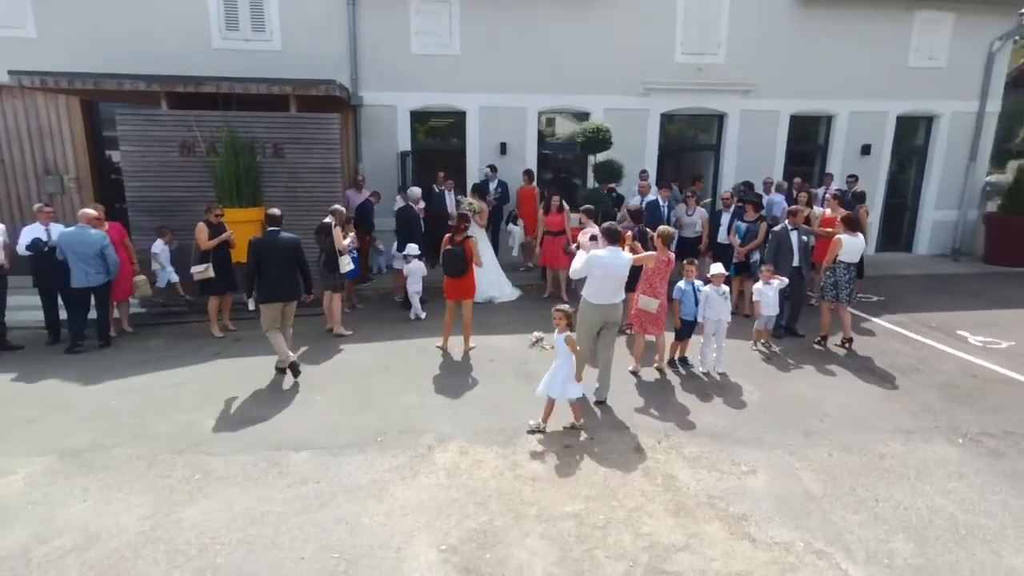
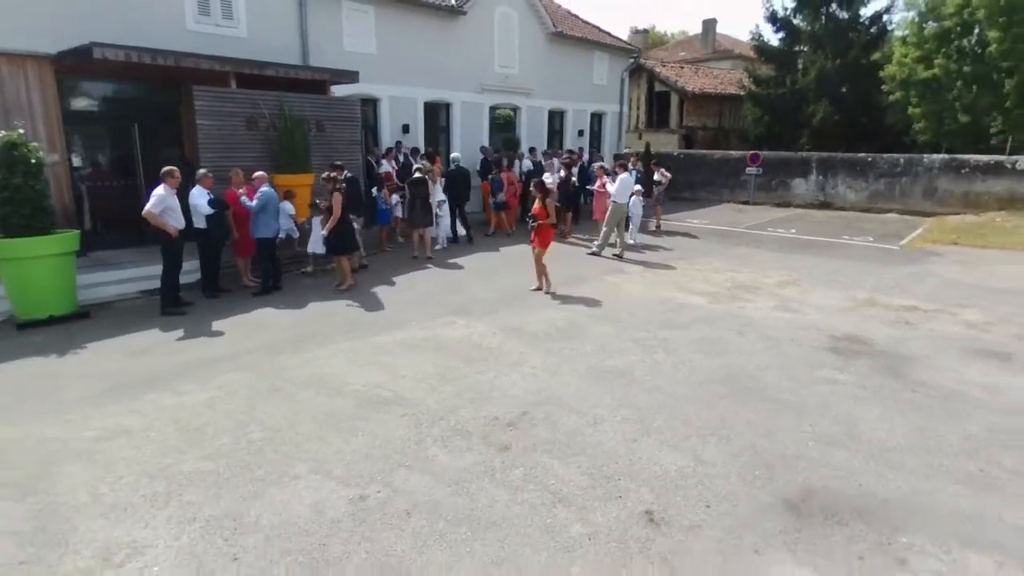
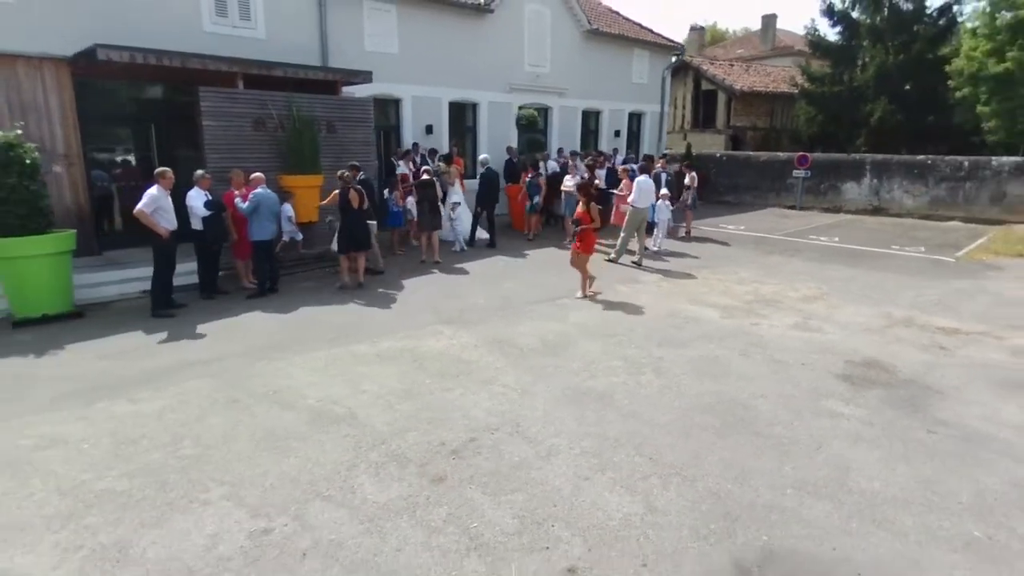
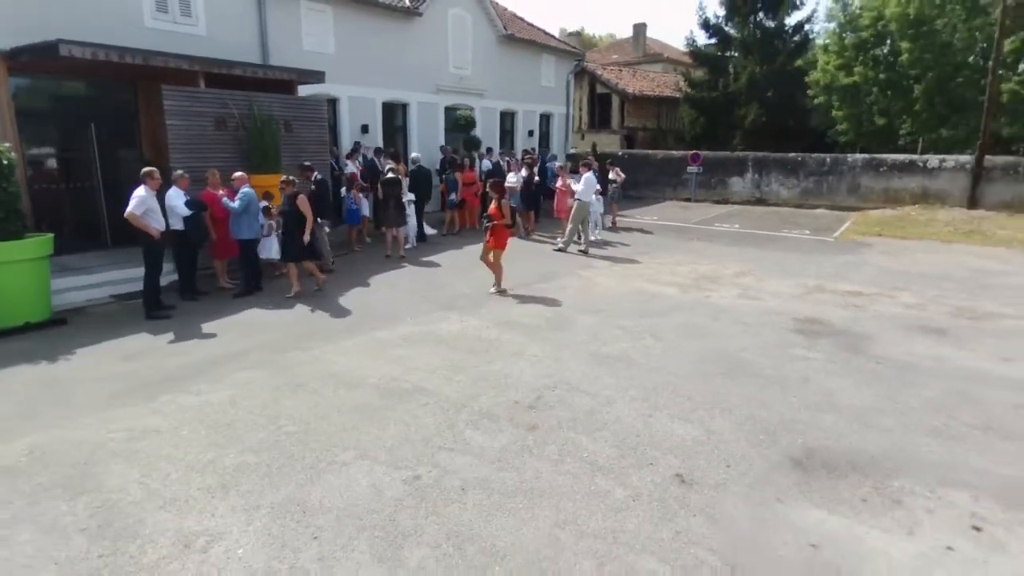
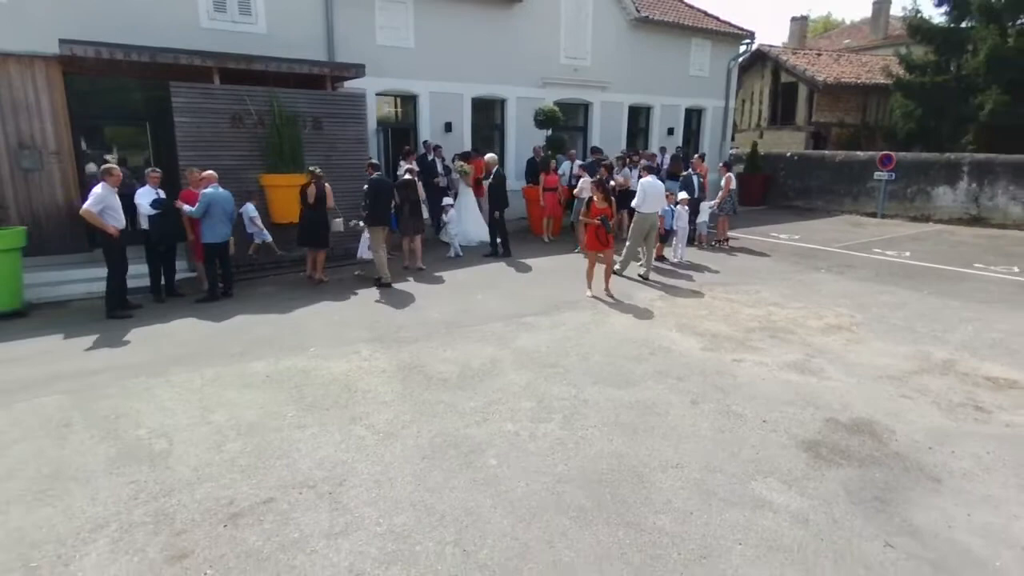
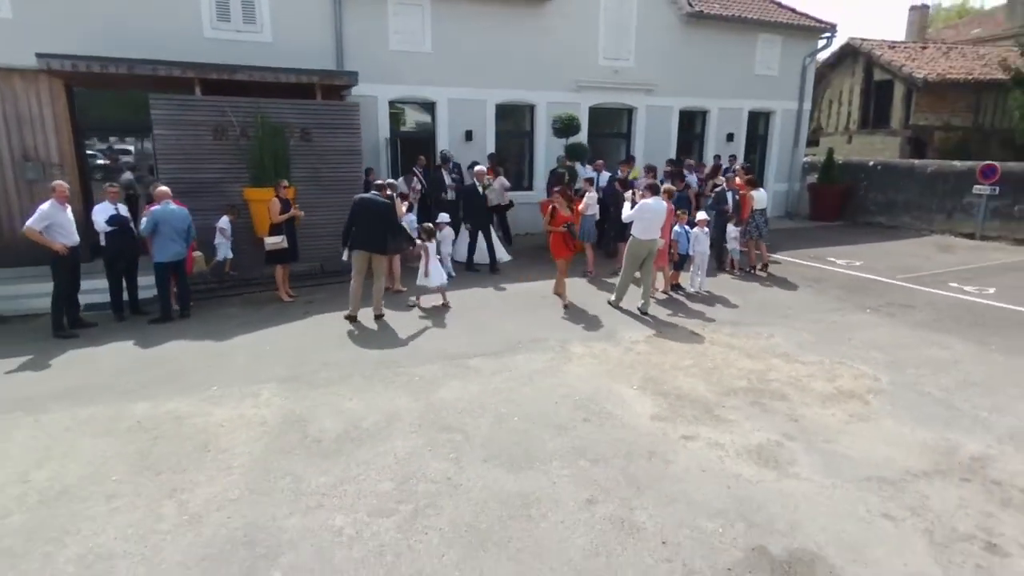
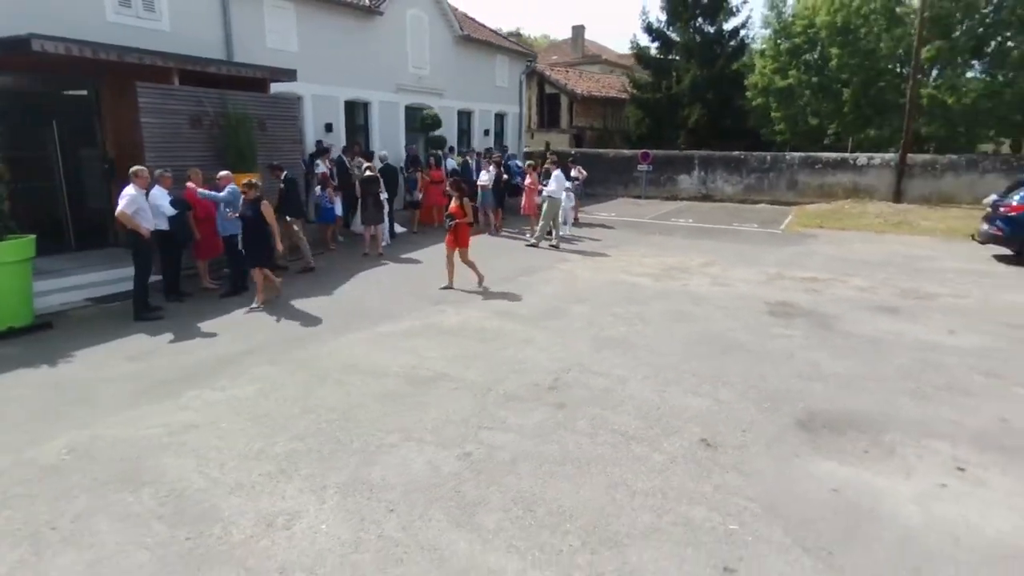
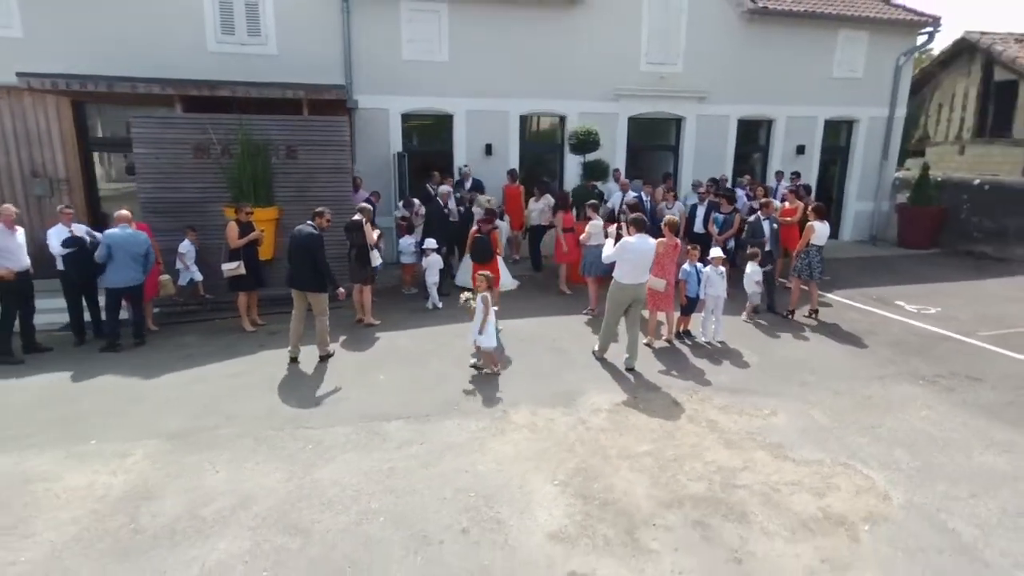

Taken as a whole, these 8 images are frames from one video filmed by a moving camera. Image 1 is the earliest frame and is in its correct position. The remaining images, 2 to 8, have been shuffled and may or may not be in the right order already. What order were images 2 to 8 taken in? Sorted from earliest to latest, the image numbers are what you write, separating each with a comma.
8, 6, 5, 3, 2, 4, 7
